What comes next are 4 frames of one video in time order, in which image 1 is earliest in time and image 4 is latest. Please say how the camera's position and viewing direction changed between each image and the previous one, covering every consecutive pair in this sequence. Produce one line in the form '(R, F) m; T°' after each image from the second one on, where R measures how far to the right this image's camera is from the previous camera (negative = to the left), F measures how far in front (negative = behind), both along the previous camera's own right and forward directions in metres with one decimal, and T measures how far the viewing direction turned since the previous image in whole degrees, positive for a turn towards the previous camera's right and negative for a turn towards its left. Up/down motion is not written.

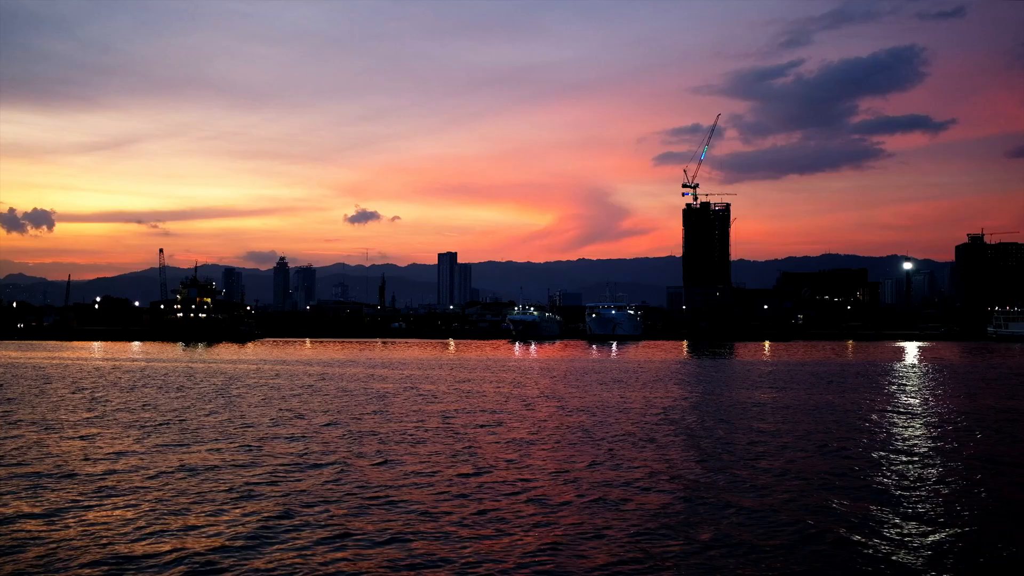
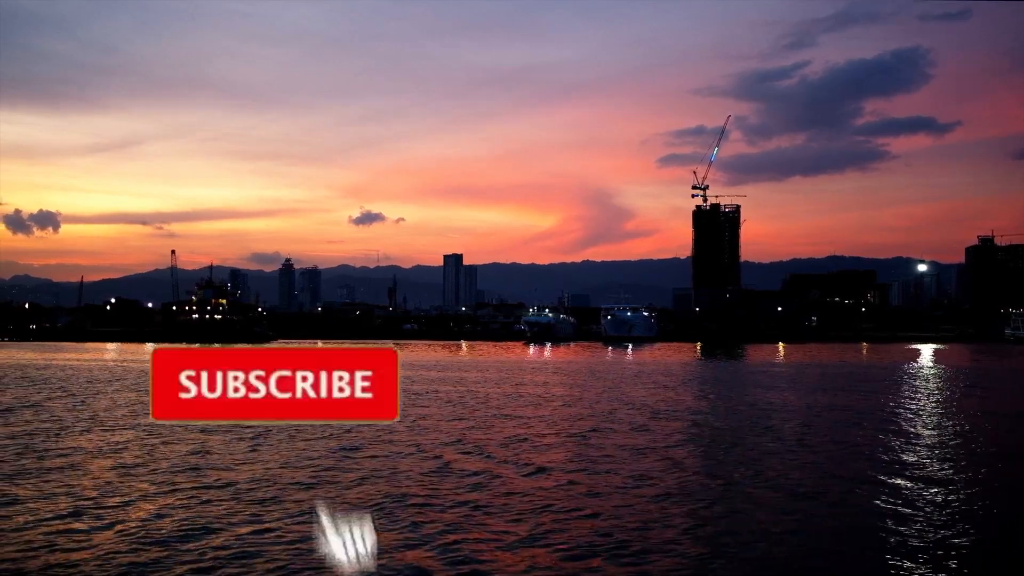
(-2.1, +0.2) m; 0°
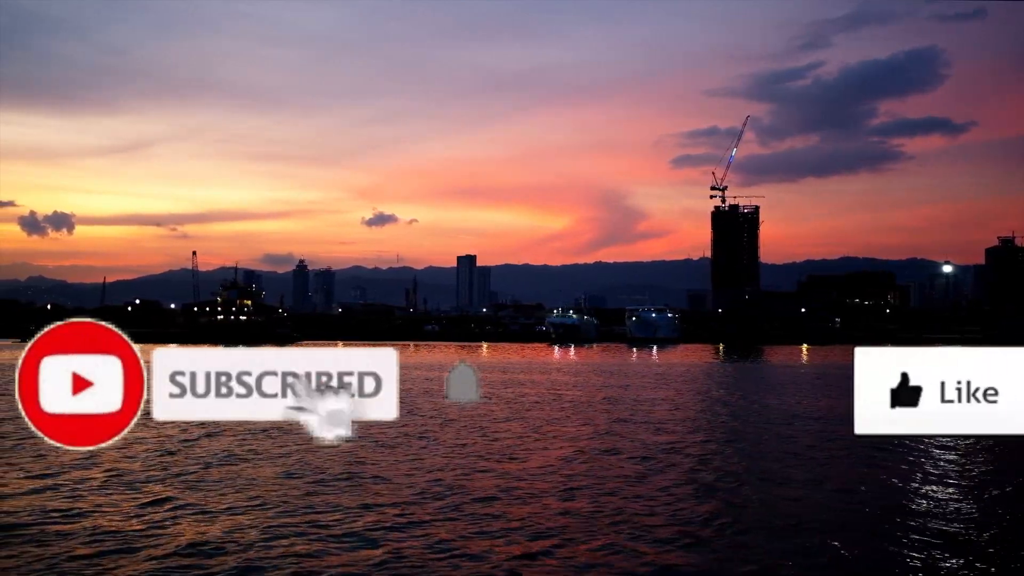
(-2.5, +0.4) m; 0°
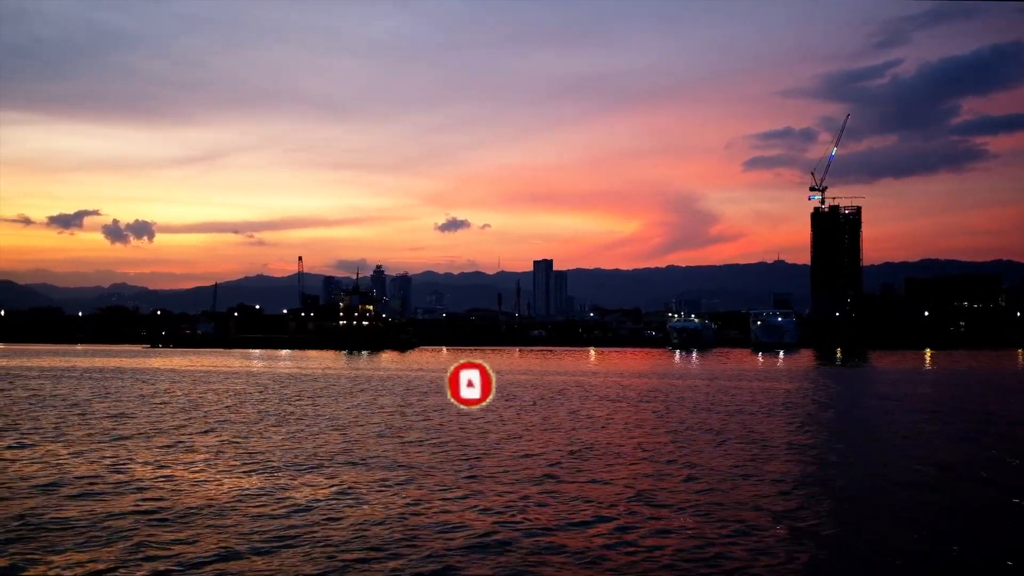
(-10.2, +1.4) m; -3°
